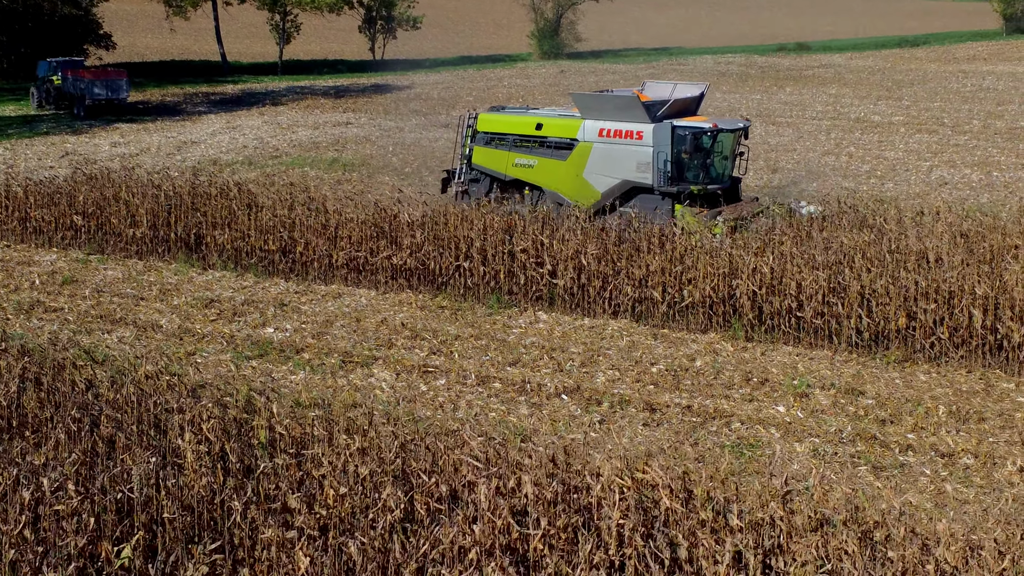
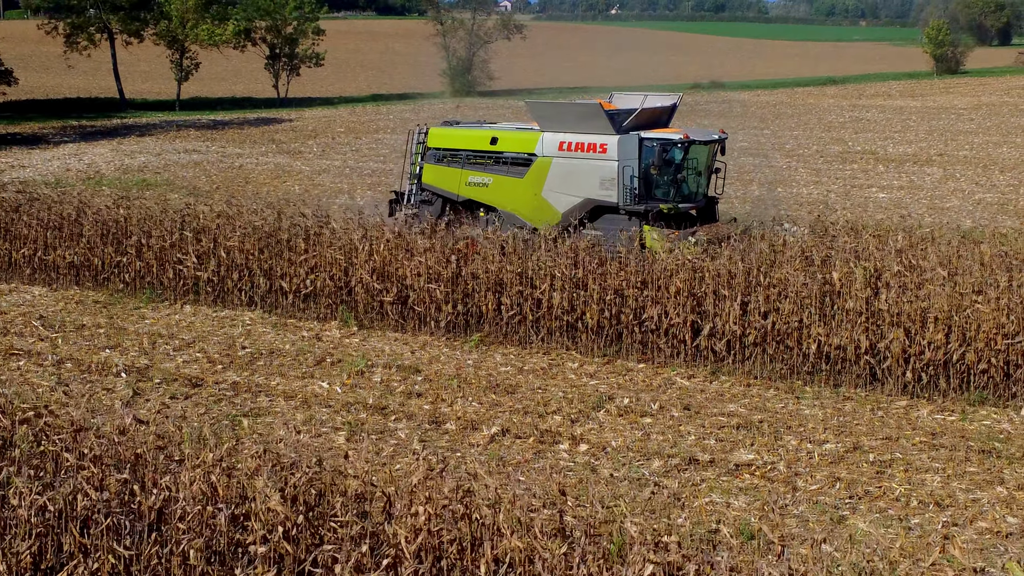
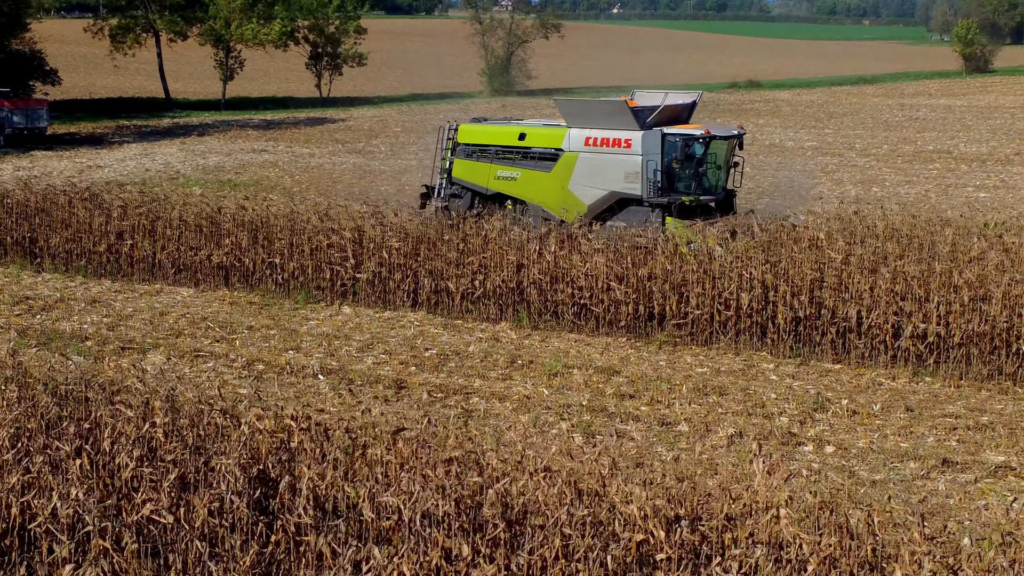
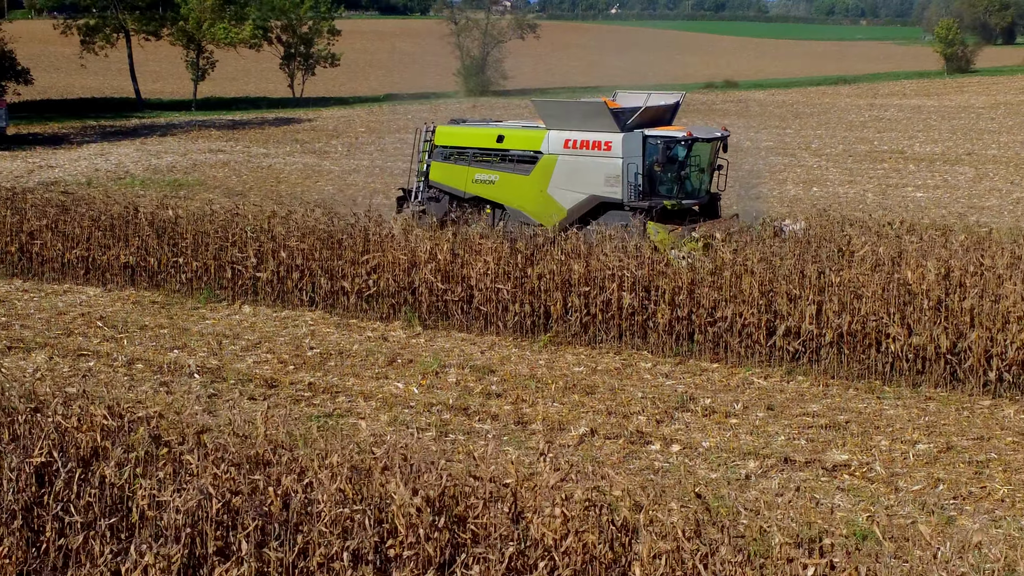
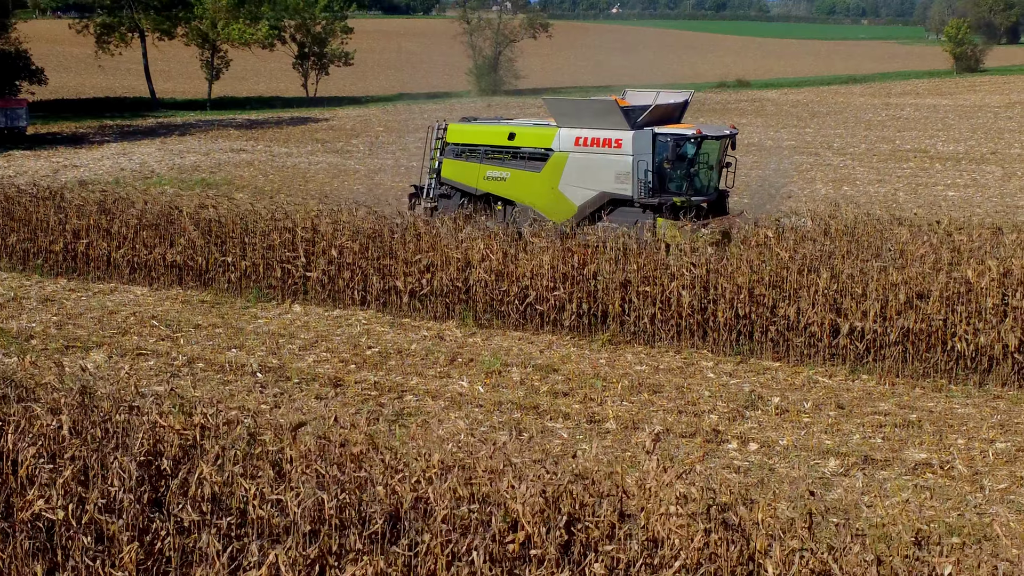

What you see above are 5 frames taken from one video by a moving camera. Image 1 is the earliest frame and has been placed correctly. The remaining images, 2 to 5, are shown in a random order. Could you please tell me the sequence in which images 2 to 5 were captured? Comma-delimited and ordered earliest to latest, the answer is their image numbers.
3, 5, 4, 2
